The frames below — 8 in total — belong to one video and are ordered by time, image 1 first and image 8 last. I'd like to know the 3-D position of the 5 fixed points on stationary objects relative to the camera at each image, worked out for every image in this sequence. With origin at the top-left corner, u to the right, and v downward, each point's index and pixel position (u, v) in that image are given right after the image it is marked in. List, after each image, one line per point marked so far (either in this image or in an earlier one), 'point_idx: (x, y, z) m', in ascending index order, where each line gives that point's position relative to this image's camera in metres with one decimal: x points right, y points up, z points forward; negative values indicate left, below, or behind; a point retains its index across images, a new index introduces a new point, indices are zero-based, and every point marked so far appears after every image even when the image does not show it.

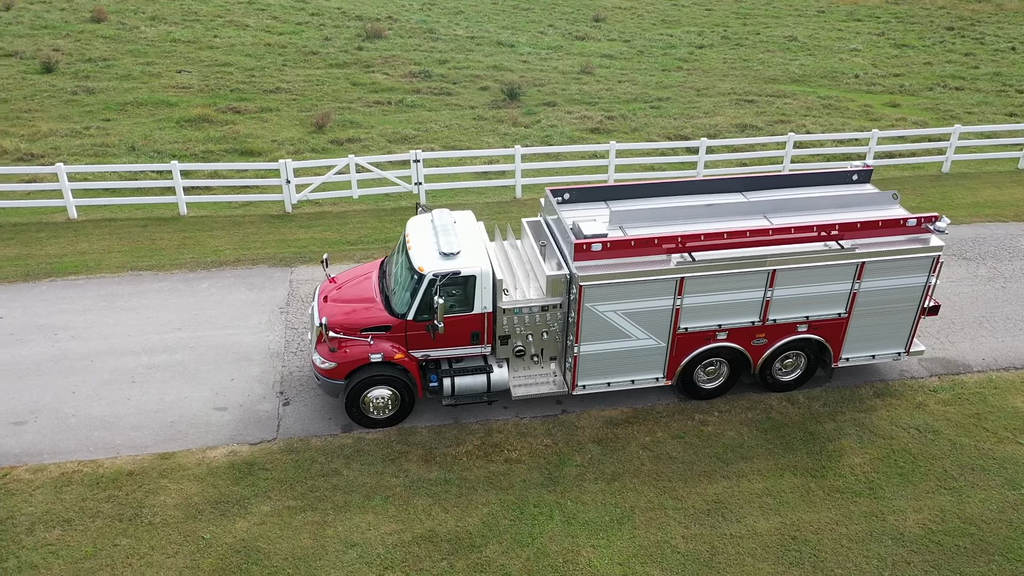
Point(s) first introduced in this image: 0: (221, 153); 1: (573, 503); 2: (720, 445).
0: (-6.8, +3.2, +19.2) m
1: (+0.6, -2.3, +8.8) m
2: (+2.4, -1.9, +9.7) m
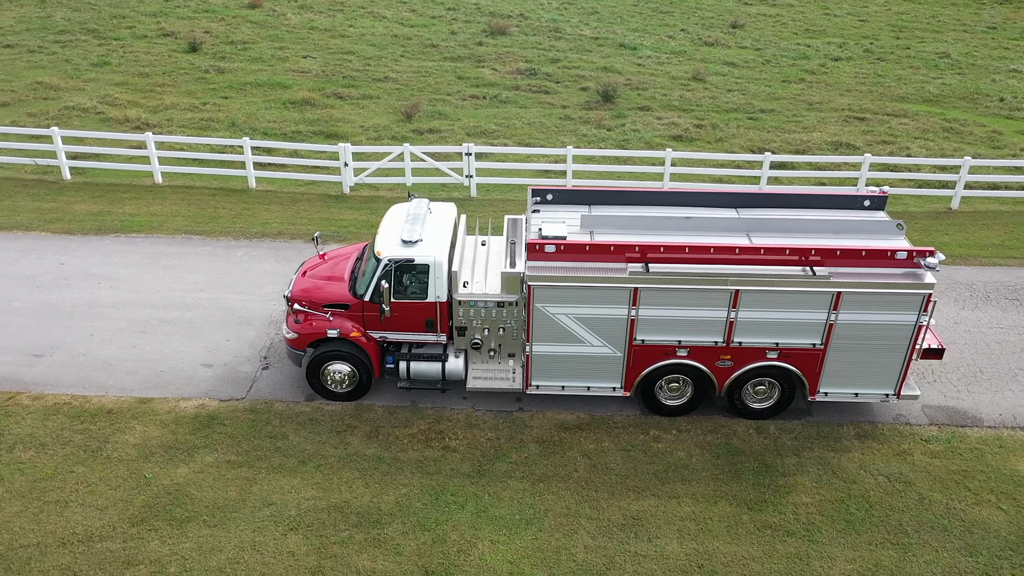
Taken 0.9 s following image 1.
0: (-5.0, +3.8, +20.4) m
1: (-0.2, -2.3, +8.9) m
2: (+1.7, -2.0, +9.5) m
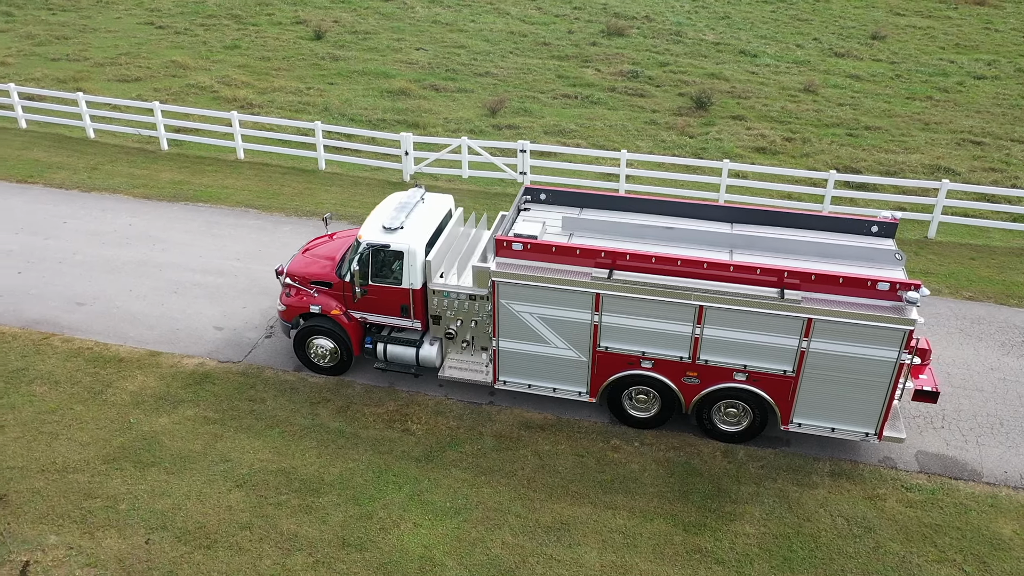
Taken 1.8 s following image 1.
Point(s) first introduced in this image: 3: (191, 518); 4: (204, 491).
0: (-3.1, +4.3, +21.2) m
1: (-0.9, -2.1, +9.1) m
2: (+1.1, -2.1, +9.4) m
3: (-3.4, -2.4, +8.5) m
4: (-3.3, -2.2, +8.9) m
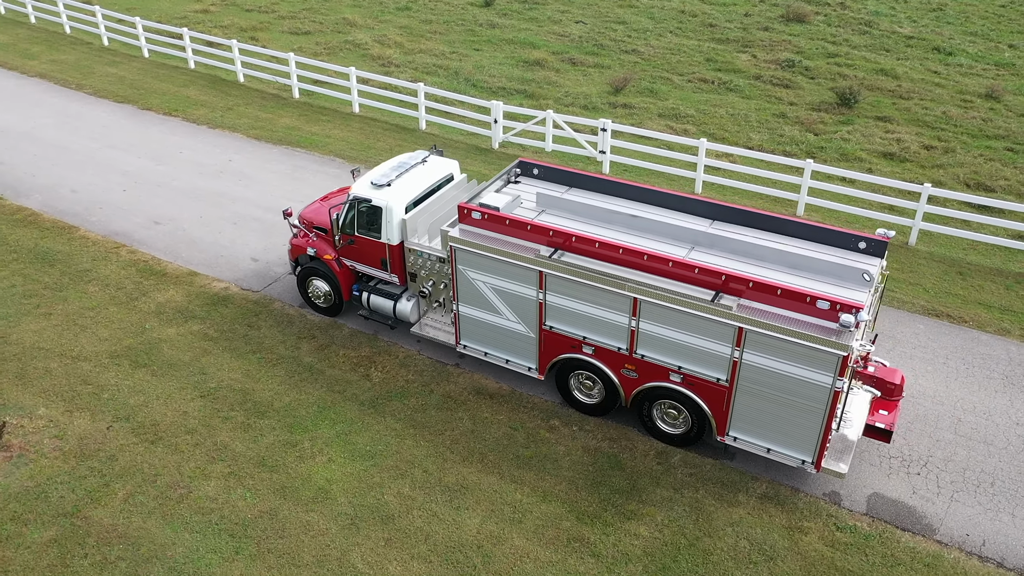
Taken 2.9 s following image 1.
0: (+0.1, +5.2, +21.7) m
1: (-1.8, -1.6, +9.7) m
2: (+0.3, -1.9, +9.4) m
3: (-4.3, -1.5, +9.7) m
4: (-4.1, -1.3, +10.1) m
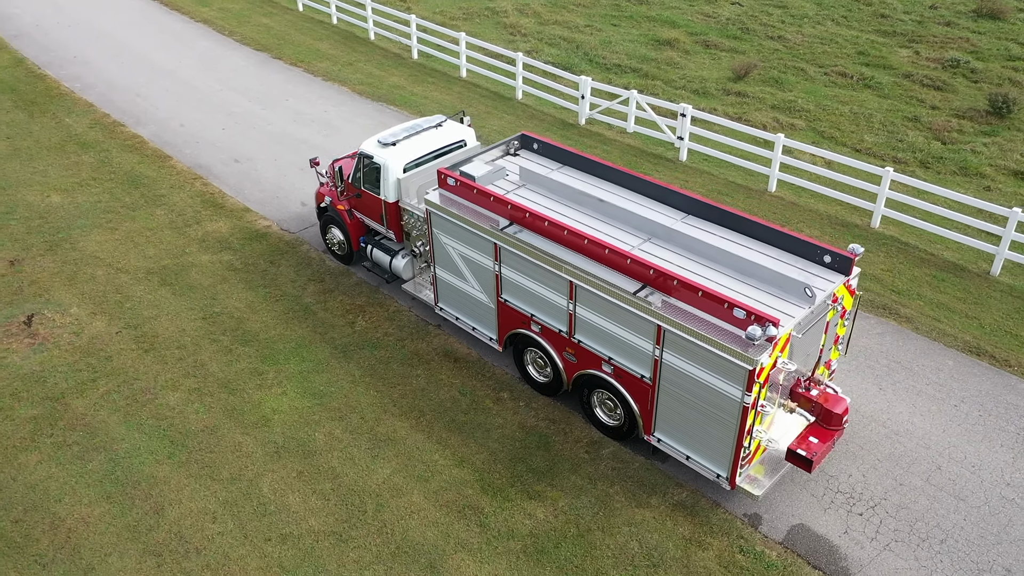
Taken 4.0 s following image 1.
0: (+3.0, +5.7, +21.3) m
1: (-2.3, -1.0, +10.3) m
2: (-0.5, -1.5, +9.6) m
3: (-4.7, -0.5, +10.9) m
4: (-4.5, -0.4, +11.2) m
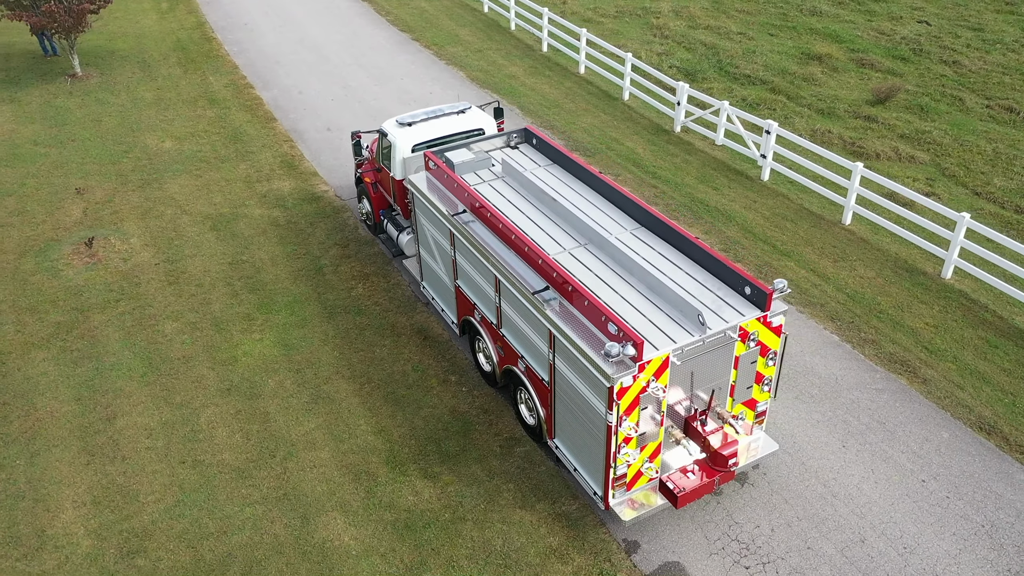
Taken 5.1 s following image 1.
0: (+6.1, +5.1, +20.2) m
1: (-2.7, -0.5, +11.1) m
2: (-1.2, -1.3, +9.9) m
3: (-4.8, +0.3, +12.2) m
4: (-4.5, +0.5, +12.4) m
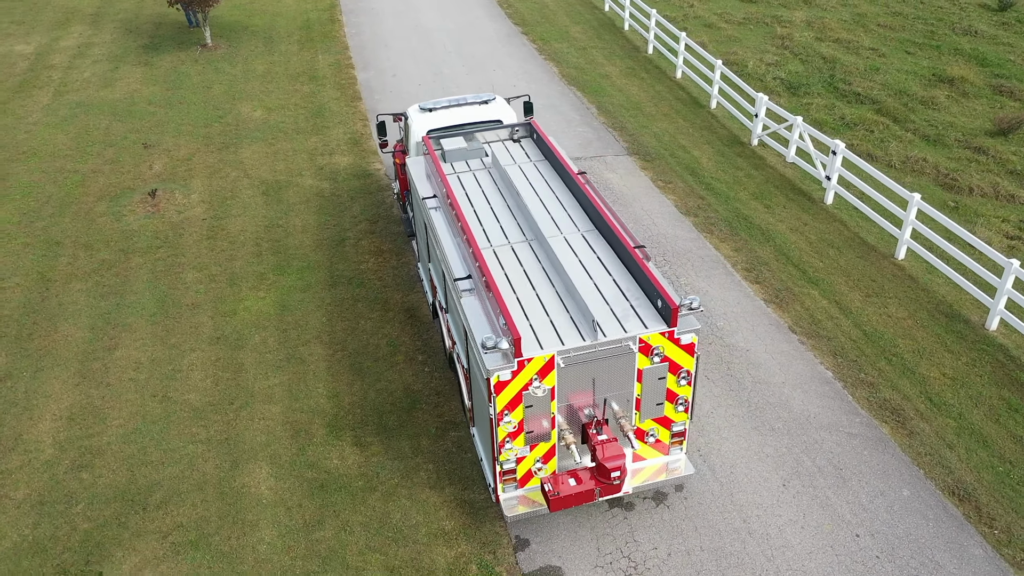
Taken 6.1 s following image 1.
0: (+8.2, +4.3, +18.9) m
1: (-2.9, 0.0, +11.7) m
2: (-1.7, -1.0, +10.3) m
3: (-4.6, +1.0, +13.3) m
4: (-4.2, +1.1, +13.4) m
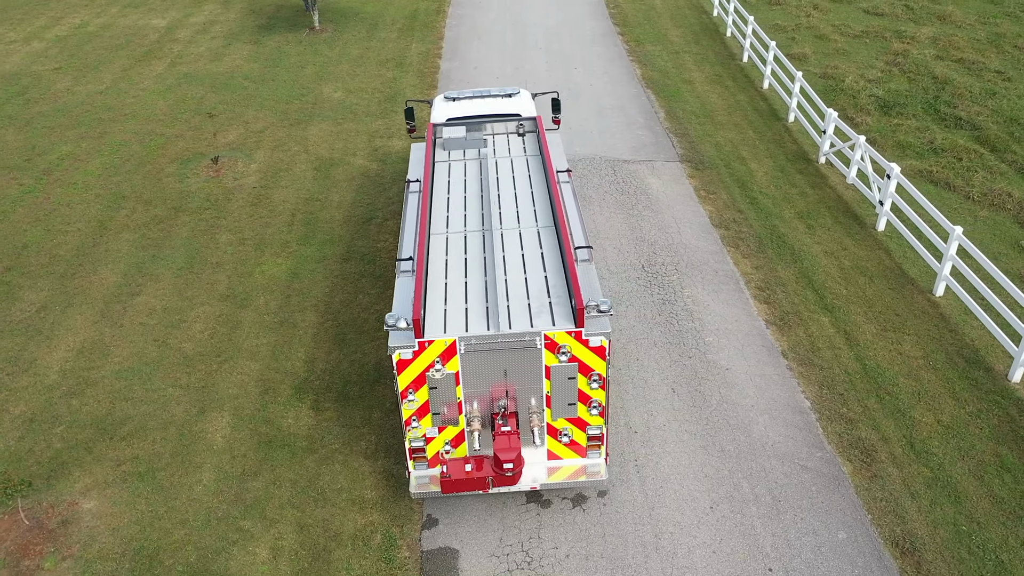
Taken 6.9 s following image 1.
0: (+9.8, +3.4, +17.5) m
1: (-2.8, +0.4, +12.4) m
2: (-2.0, -0.7, +10.8) m
3: (-4.1, +1.6, +14.2) m
4: (-3.7, +1.7, +14.2) m
